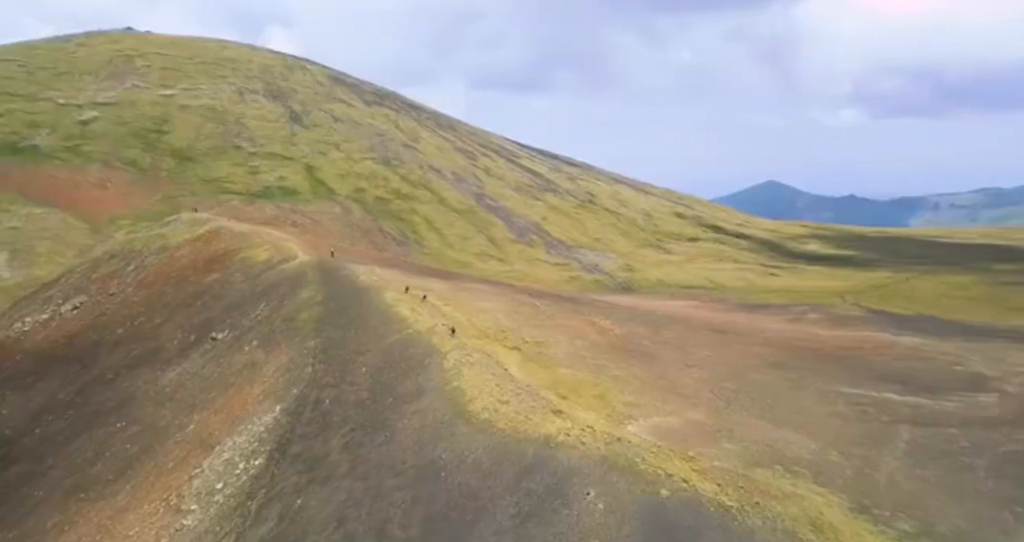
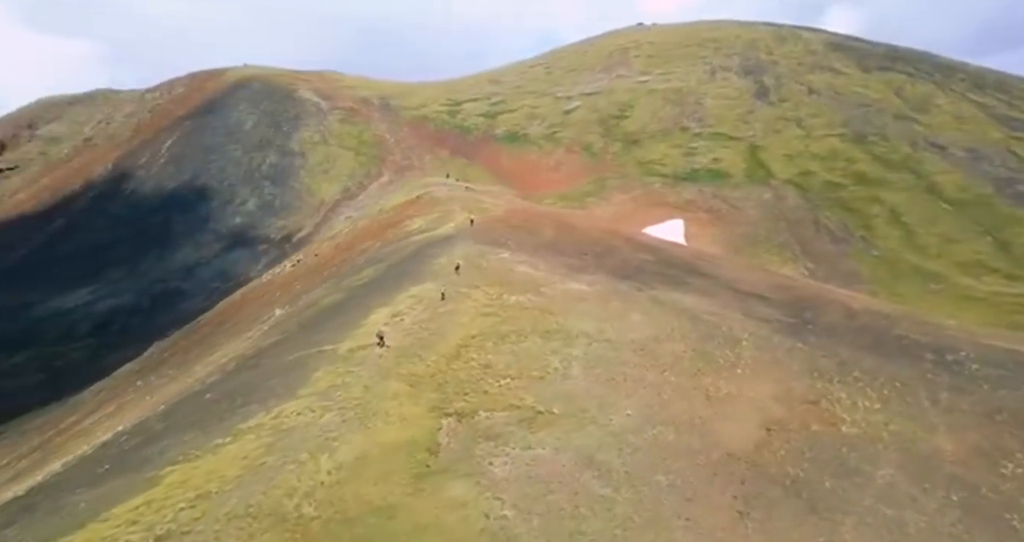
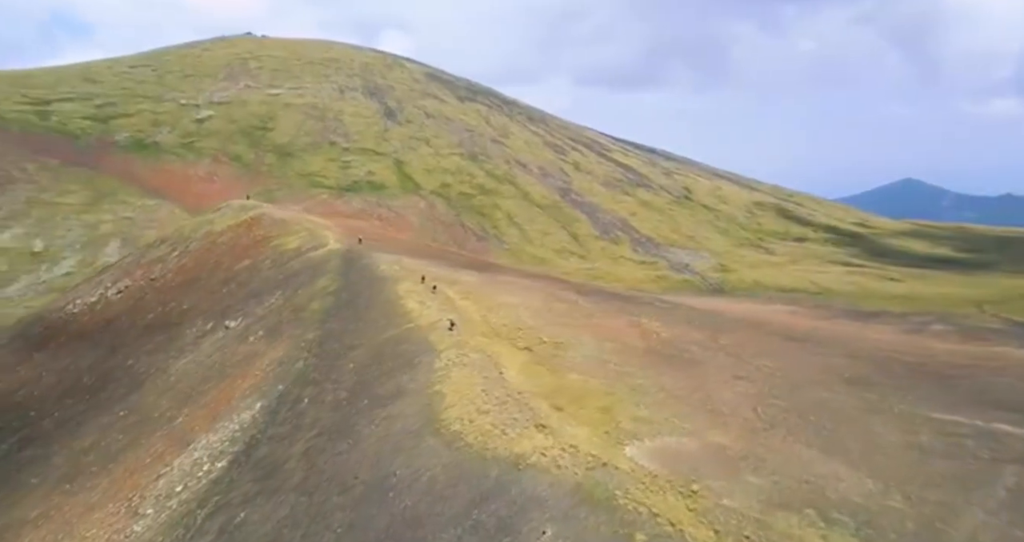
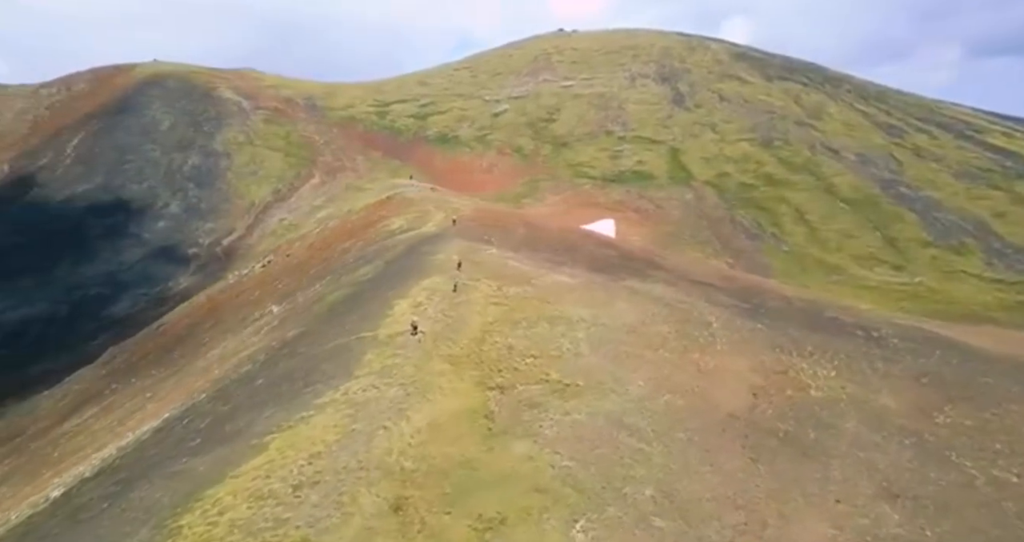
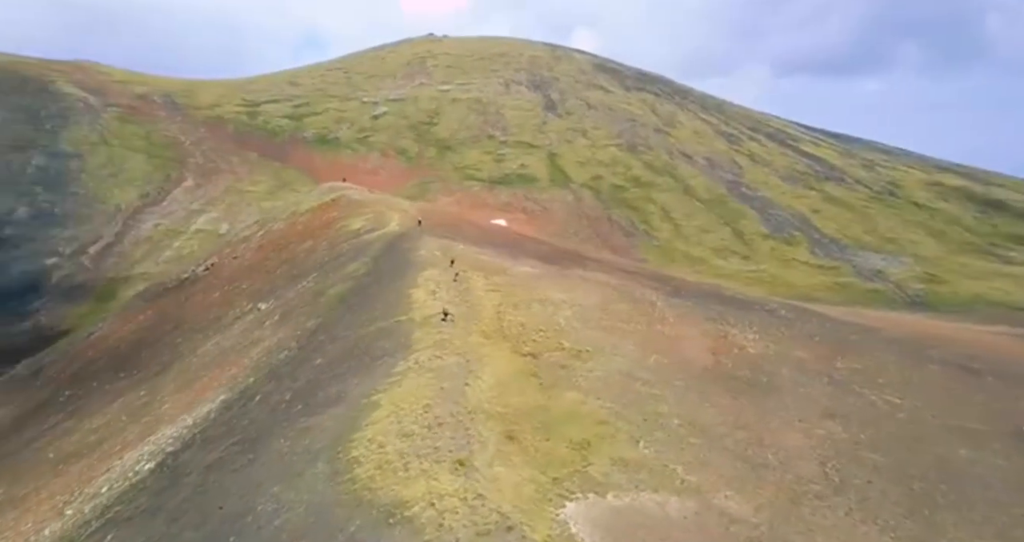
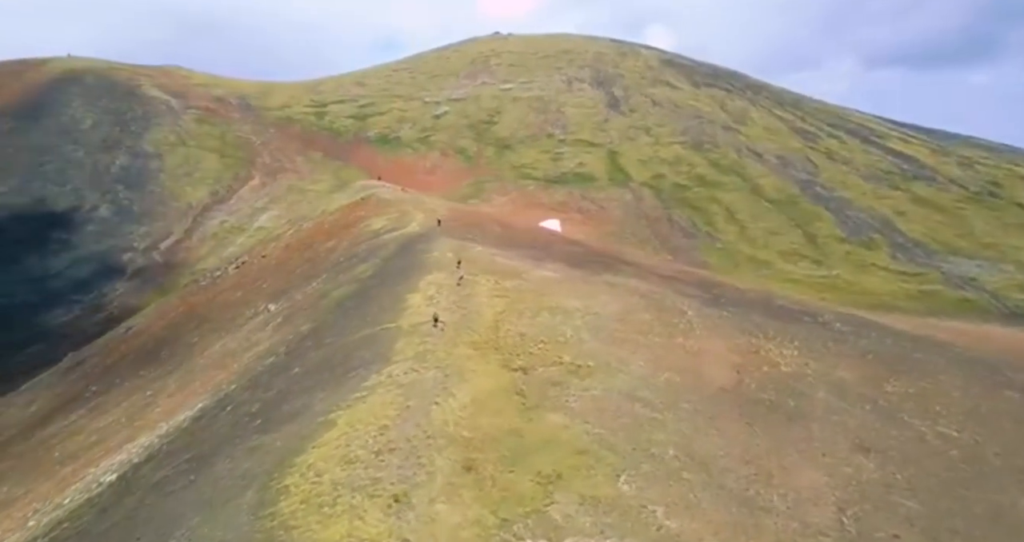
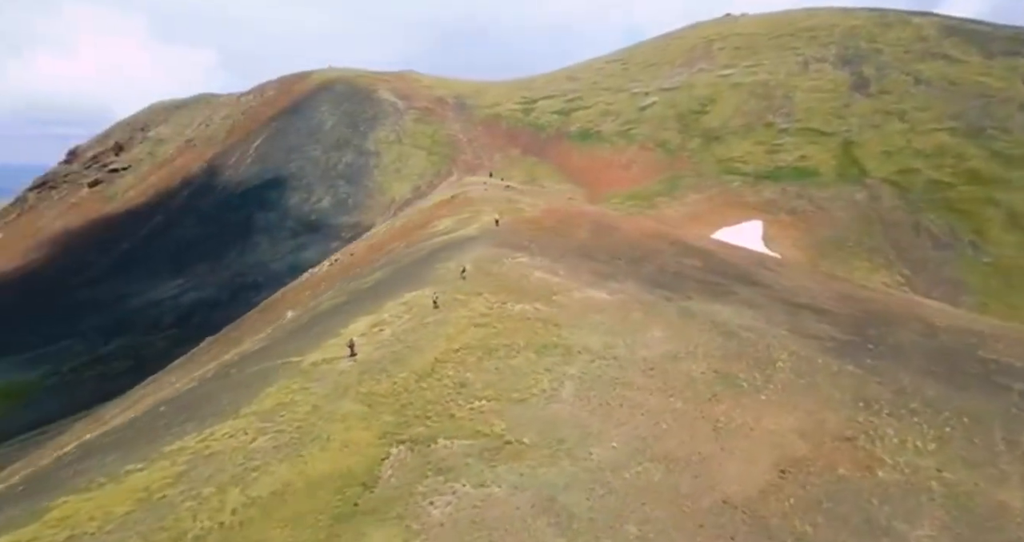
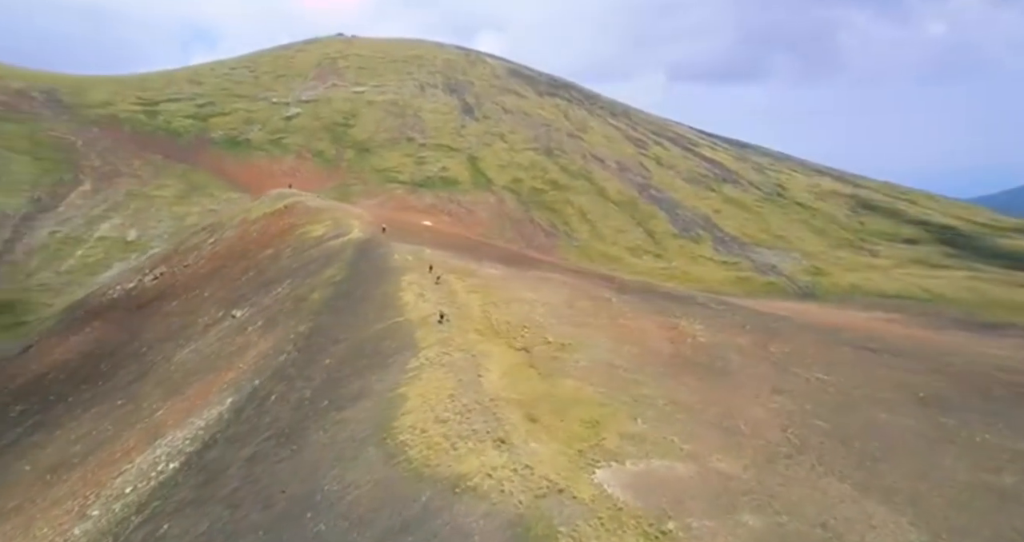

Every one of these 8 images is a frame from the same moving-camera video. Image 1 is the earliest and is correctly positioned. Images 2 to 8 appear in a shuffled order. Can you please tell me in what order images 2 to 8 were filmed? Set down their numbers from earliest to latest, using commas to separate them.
3, 8, 5, 6, 4, 2, 7
